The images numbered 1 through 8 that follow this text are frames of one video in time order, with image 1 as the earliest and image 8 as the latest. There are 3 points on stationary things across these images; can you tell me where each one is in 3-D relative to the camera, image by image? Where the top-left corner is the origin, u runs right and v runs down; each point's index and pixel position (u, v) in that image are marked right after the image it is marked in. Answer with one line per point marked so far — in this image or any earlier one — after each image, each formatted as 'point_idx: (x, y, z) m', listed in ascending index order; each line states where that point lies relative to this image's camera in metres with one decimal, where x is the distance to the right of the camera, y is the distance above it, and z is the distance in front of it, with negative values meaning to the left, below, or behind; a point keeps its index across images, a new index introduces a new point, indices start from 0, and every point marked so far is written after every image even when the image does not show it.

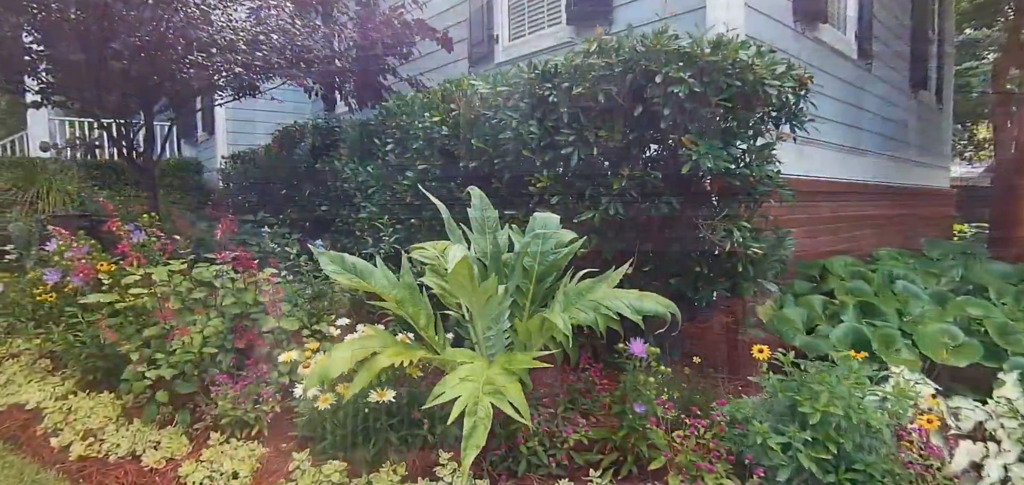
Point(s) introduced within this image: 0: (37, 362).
0: (-2.7, -0.7, +3.3) m
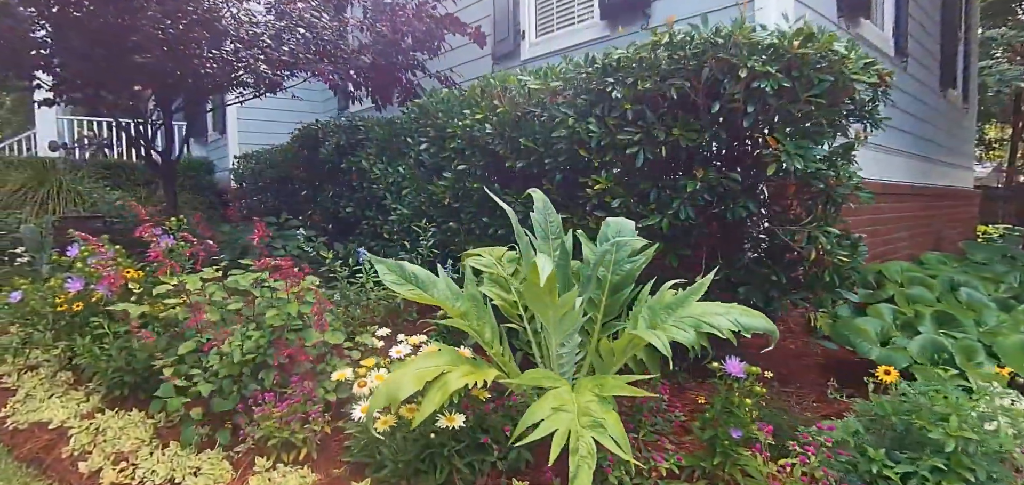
0: (-2.4, -0.7, +3.1) m
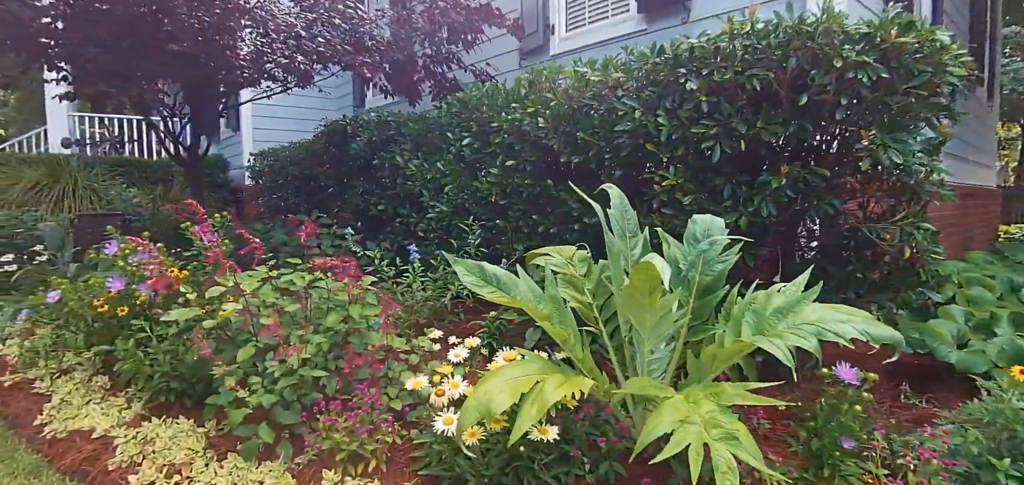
0: (-2.1, -0.7, +2.9) m
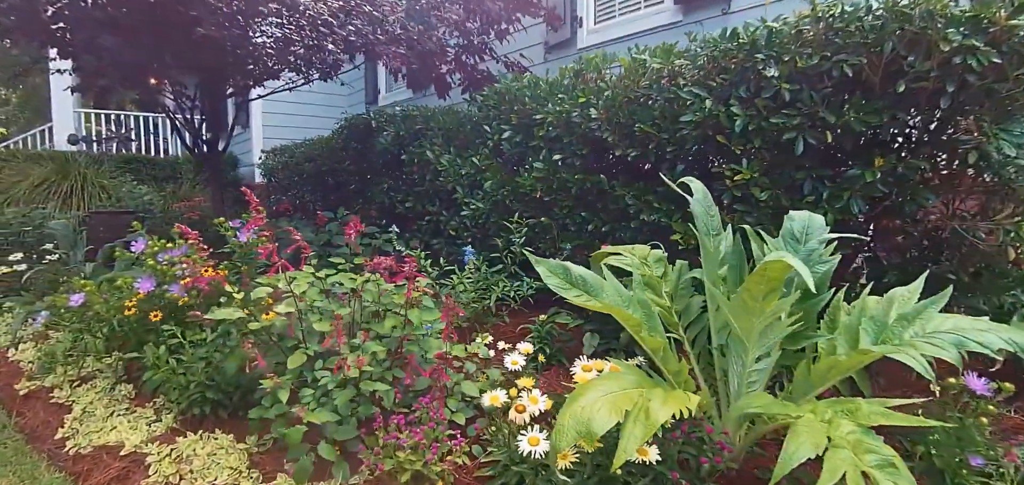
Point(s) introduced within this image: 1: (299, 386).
0: (-1.8, -0.7, +2.7) m
1: (-0.8, -0.5, +2.2) m
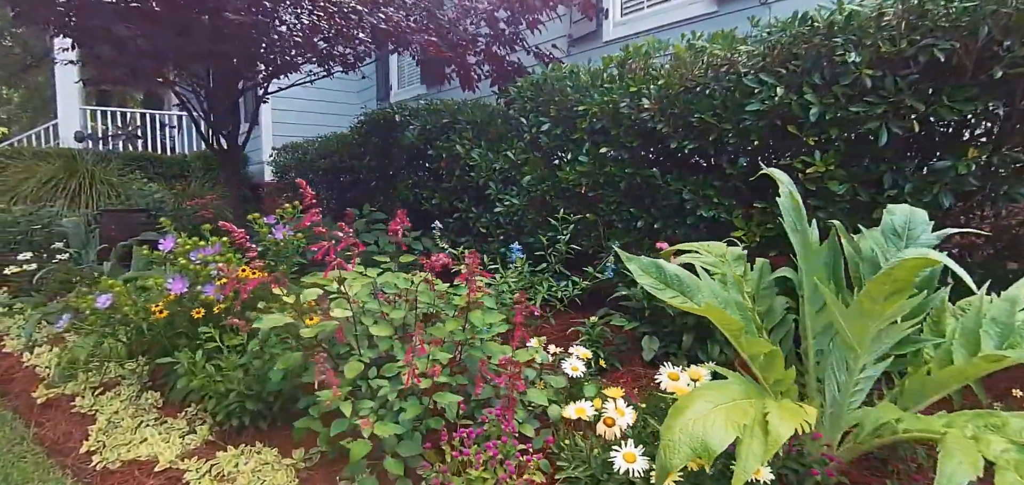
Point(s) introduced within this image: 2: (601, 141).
0: (-1.6, -0.7, +2.5) m
1: (-0.6, -0.5, +2.0) m
2: (+0.5, +0.6, +3.3) m
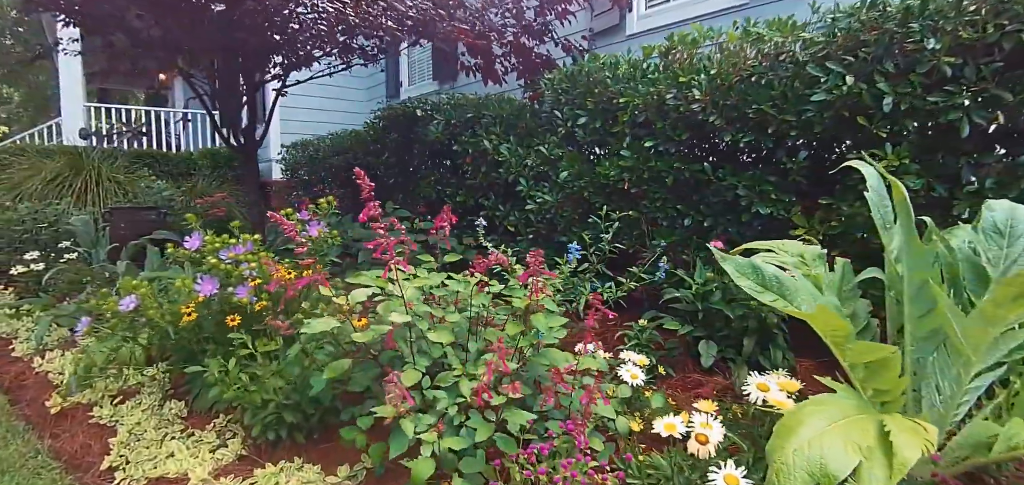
0: (-1.4, -0.7, +2.3) m
1: (-0.3, -0.5, +1.8) m
2: (+0.7, +0.6, +3.1) m
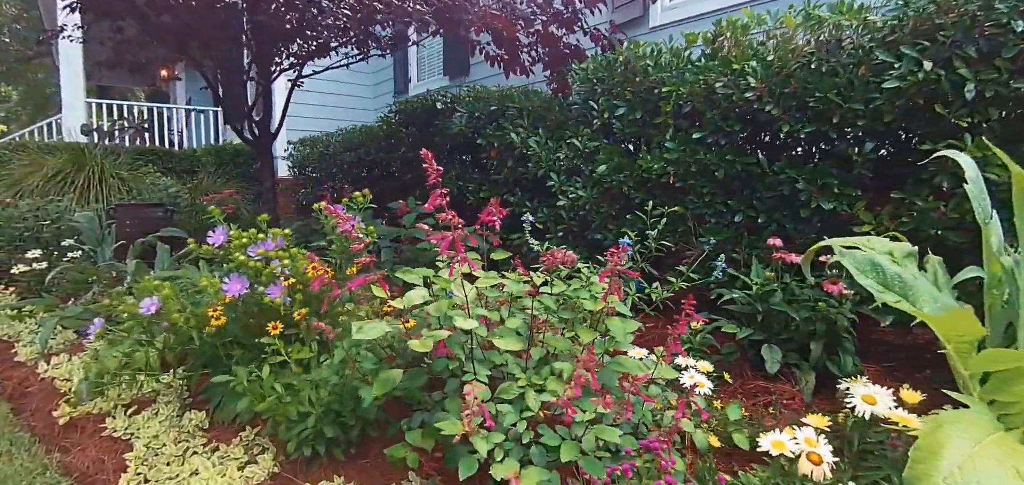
0: (-1.2, -0.7, +2.1) m
1: (-0.1, -0.5, +1.6) m
2: (+0.9, +0.6, +2.9) m
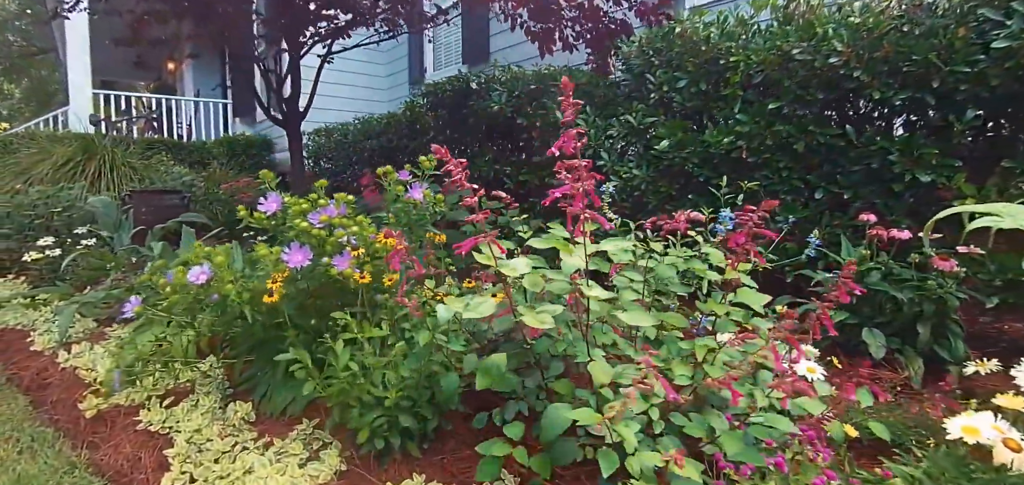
0: (-0.9, -0.6, +1.9) m
1: (+0.1, -0.4, +1.4) m
2: (+1.2, +0.7, +2.7) m
